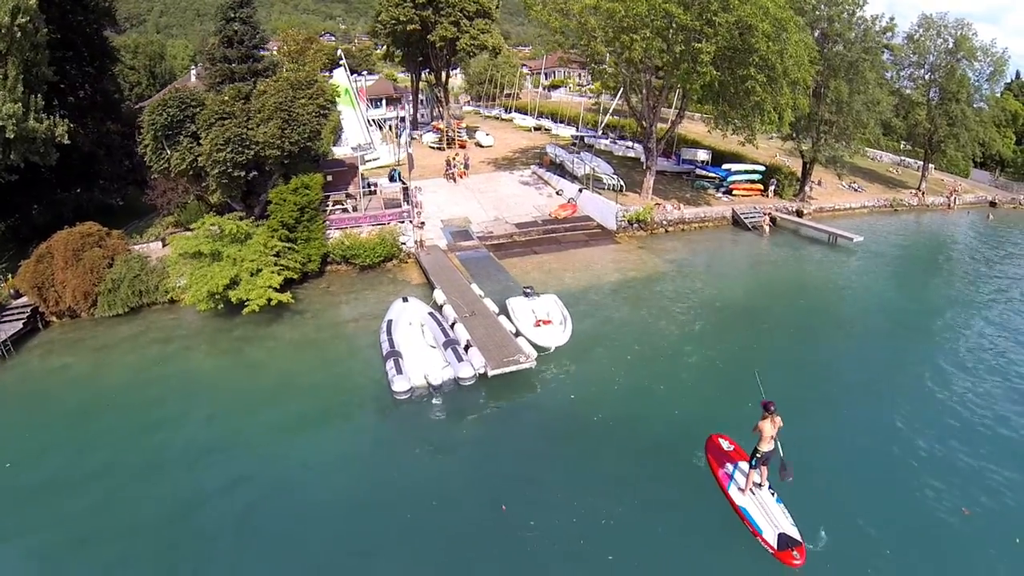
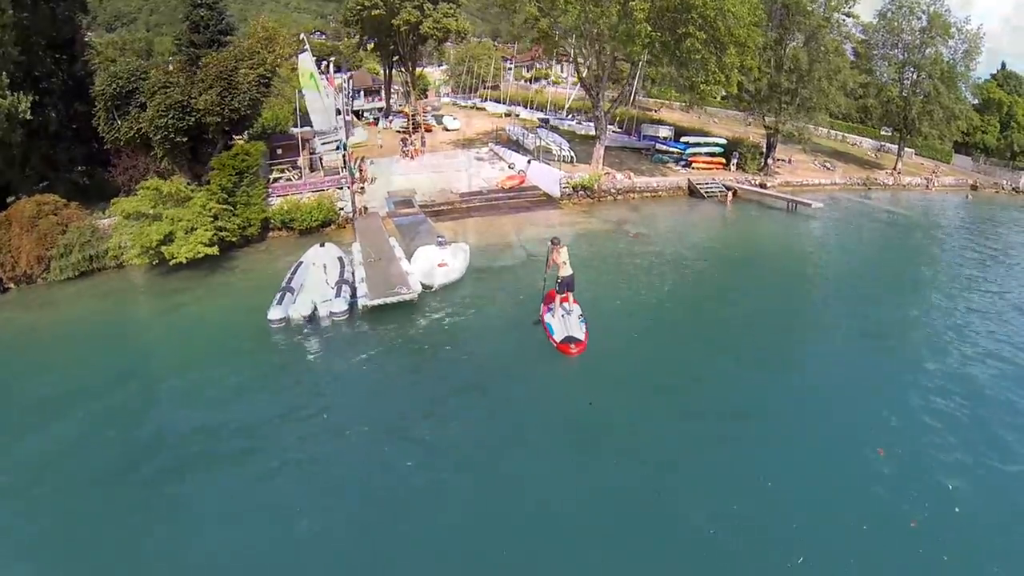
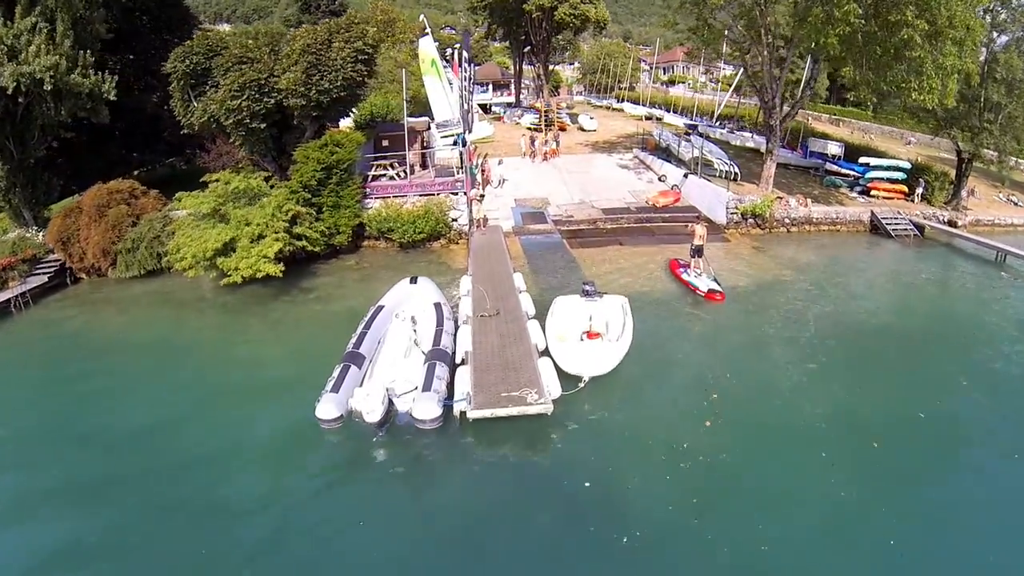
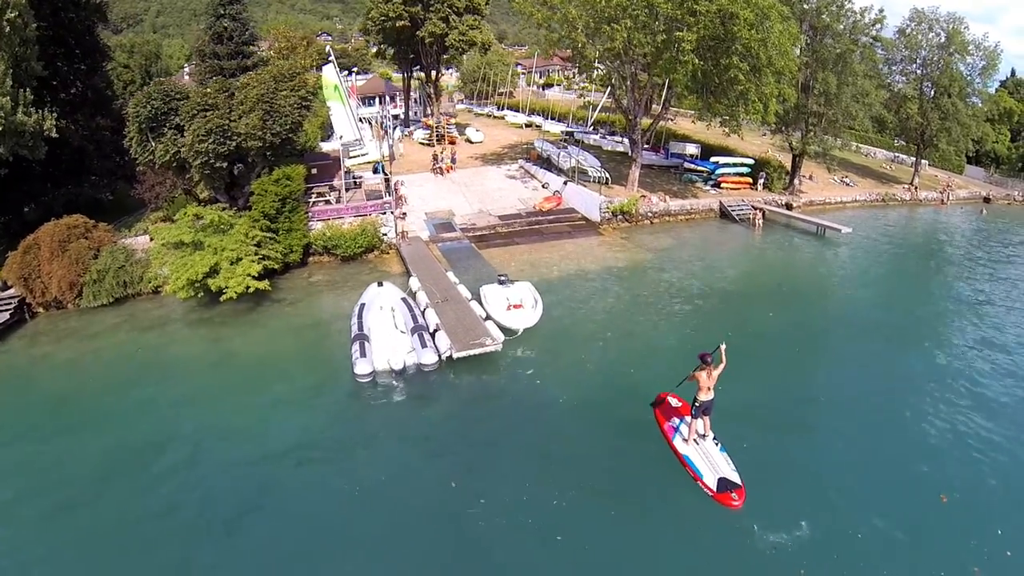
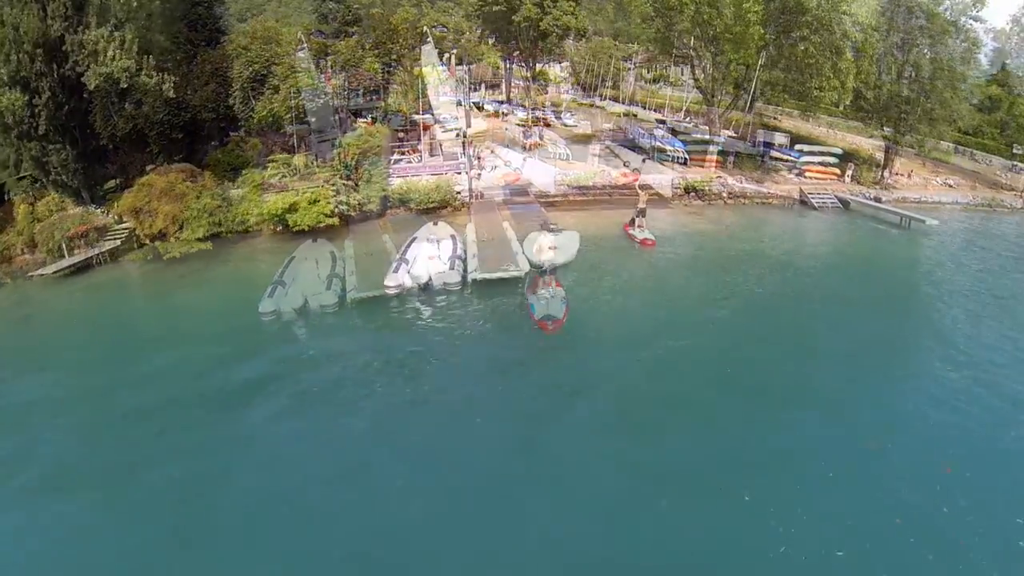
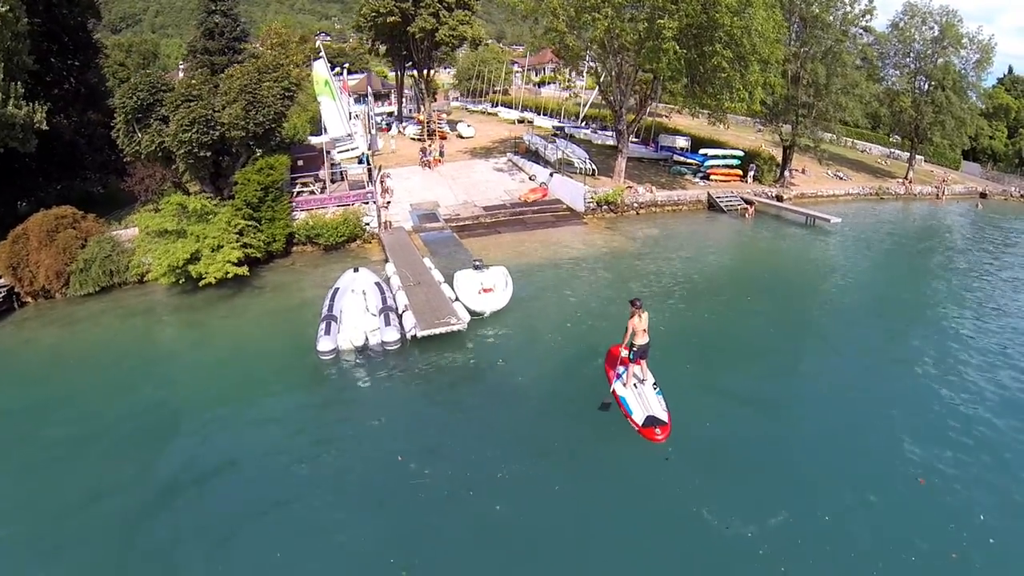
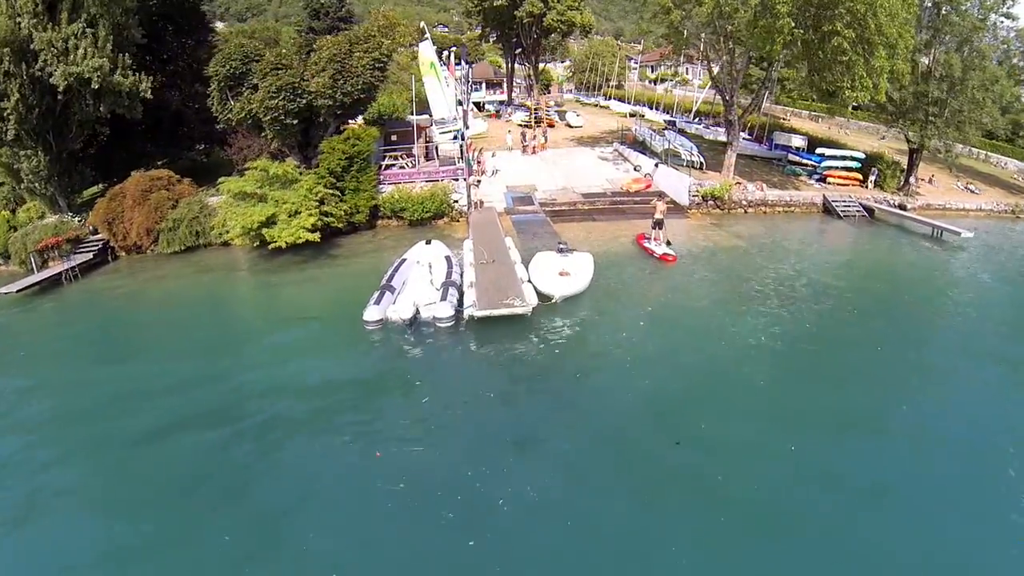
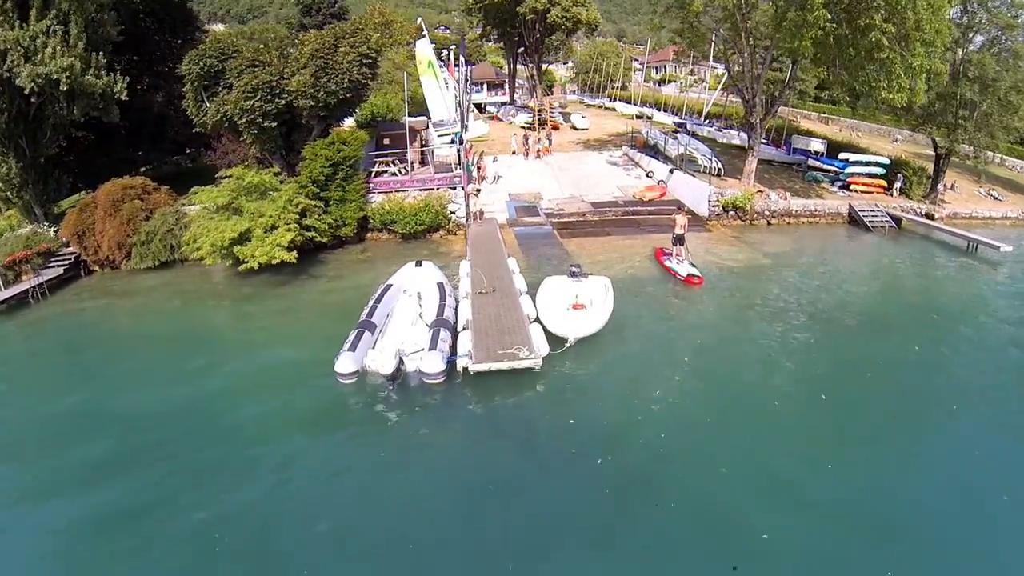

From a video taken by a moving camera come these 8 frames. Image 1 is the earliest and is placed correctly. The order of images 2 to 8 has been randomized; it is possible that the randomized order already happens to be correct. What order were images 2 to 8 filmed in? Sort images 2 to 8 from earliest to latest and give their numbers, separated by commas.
4, 6, 2, 5, 7, 8, 3
